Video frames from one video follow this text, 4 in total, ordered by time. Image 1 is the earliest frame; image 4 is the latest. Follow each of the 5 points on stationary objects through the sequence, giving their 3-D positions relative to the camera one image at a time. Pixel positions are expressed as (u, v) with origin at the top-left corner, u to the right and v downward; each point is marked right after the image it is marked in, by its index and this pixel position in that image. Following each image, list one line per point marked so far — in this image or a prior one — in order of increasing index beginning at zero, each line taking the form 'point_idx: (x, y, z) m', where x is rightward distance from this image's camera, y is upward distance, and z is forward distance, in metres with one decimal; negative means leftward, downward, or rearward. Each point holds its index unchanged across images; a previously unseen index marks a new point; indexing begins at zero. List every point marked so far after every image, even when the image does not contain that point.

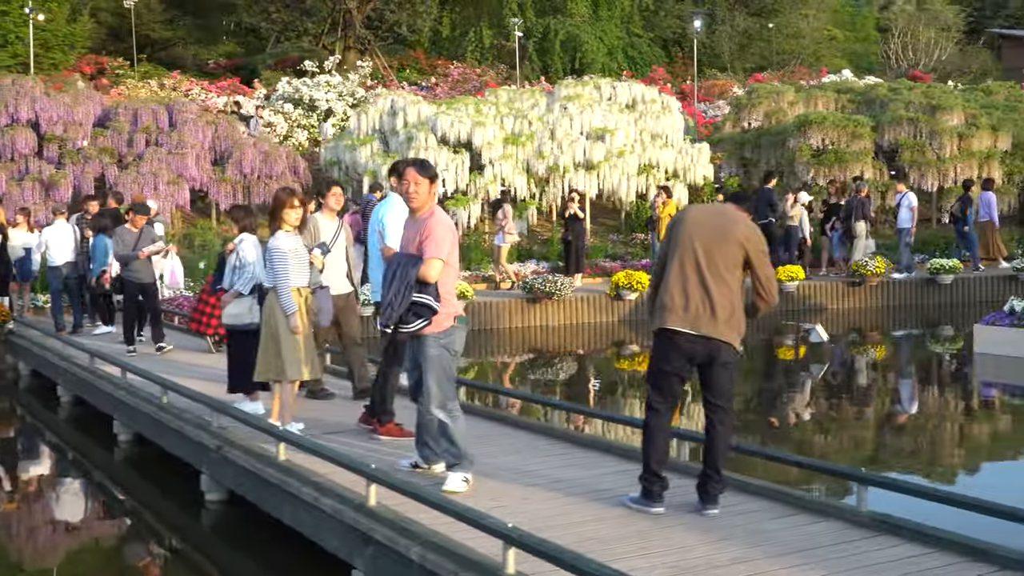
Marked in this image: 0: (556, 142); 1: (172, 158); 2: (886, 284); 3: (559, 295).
0: (+0.6, +2.0, +18.7) m
1: (-4.5, +1.7, +17.8) m
2: (+4.9, +0.1, +17.6) m
3: (+0.5, -0.1, +15.9) m
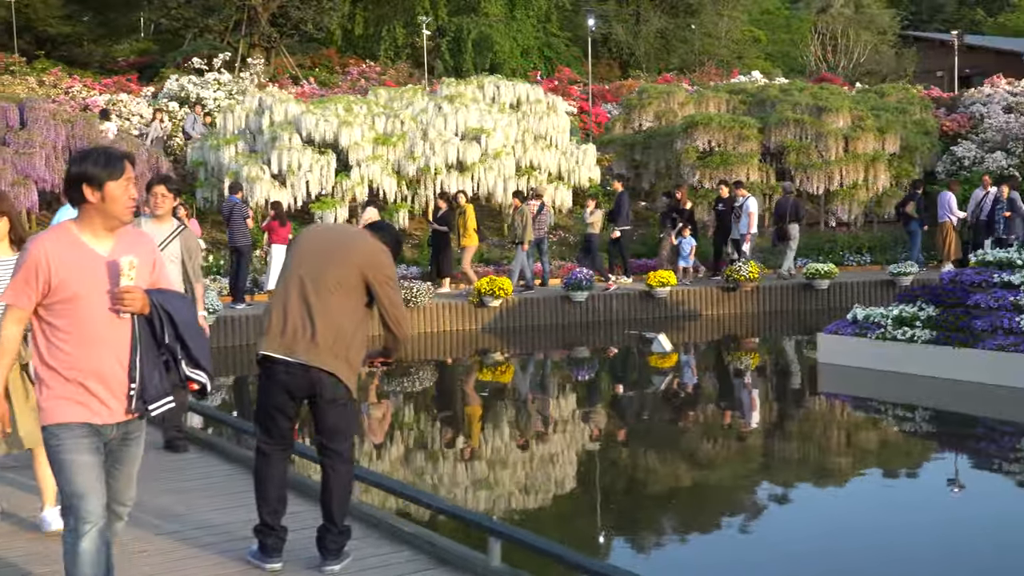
0: (-1.1, +2.0, +18.1) m
1: (-6.3, +1.7, +17.0) m
2: (+3.2, 0.0, +17.2) m
3: (-1.1, -0.2, +15.3) m
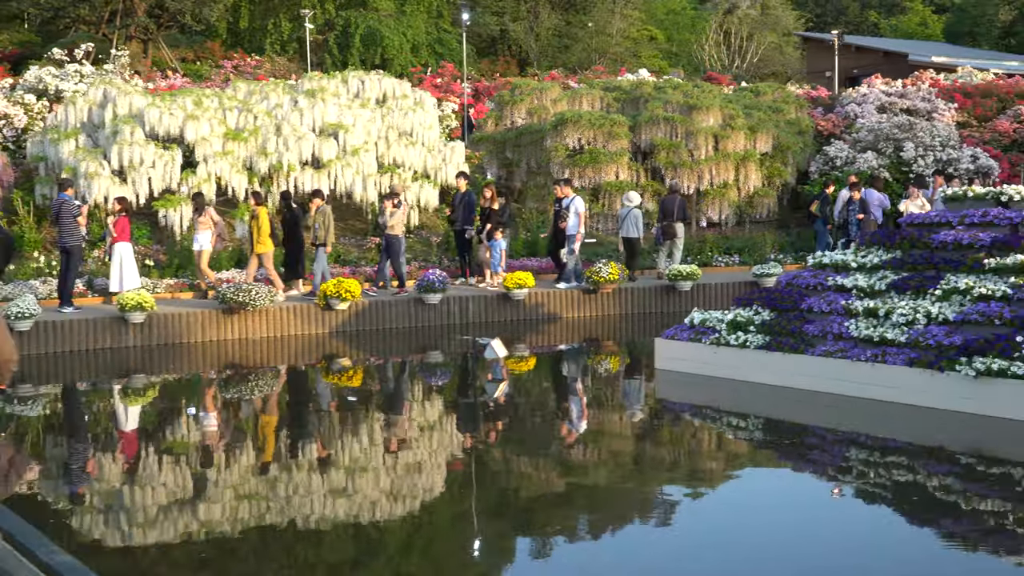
0: (-3.0, +1.9, +17.4) m
1: (-8.0, +1.6, +16.0) m
2: (+1.4, 0.0, +16.8) m
3: (-2.8, -0.2, +14.6) m
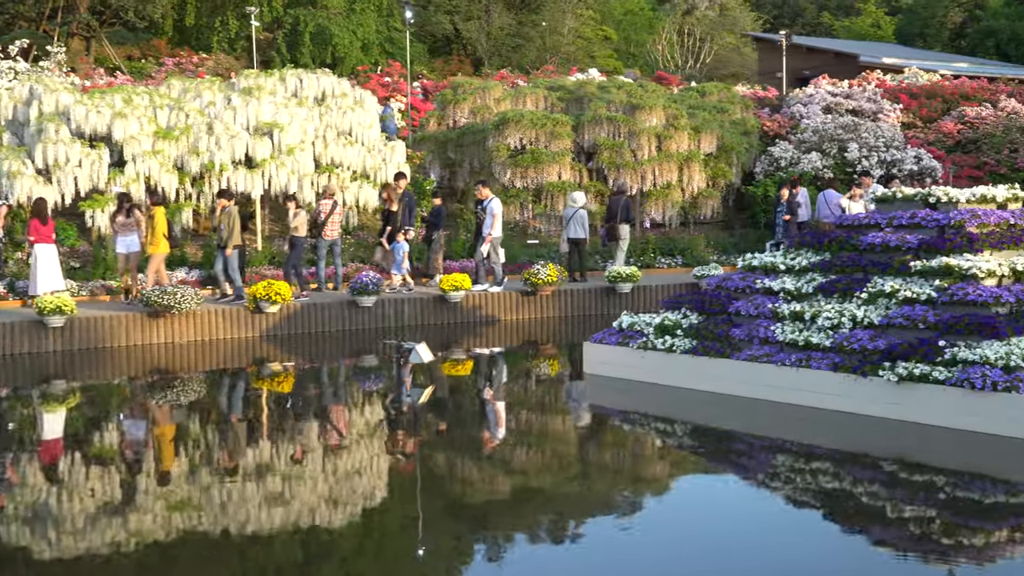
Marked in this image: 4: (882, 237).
0: (-3.8, +1.9, +17.0) m
1: (-8.8, +1.6, +15.5) m
2: (+0.6, -0.1, +16.5) m
3: (-3.5, -0.2, +14.3) m
4: (+2.7, +0.4, +9.7) m
